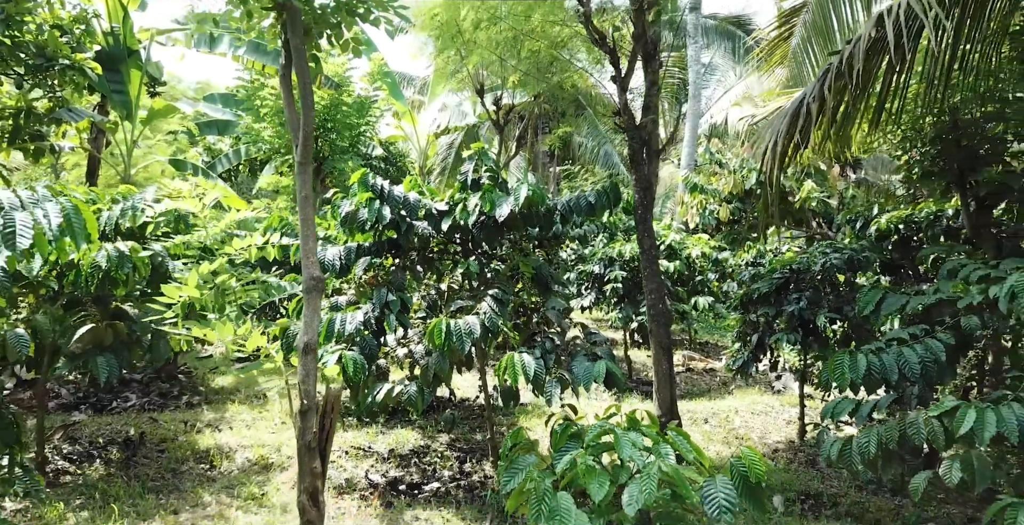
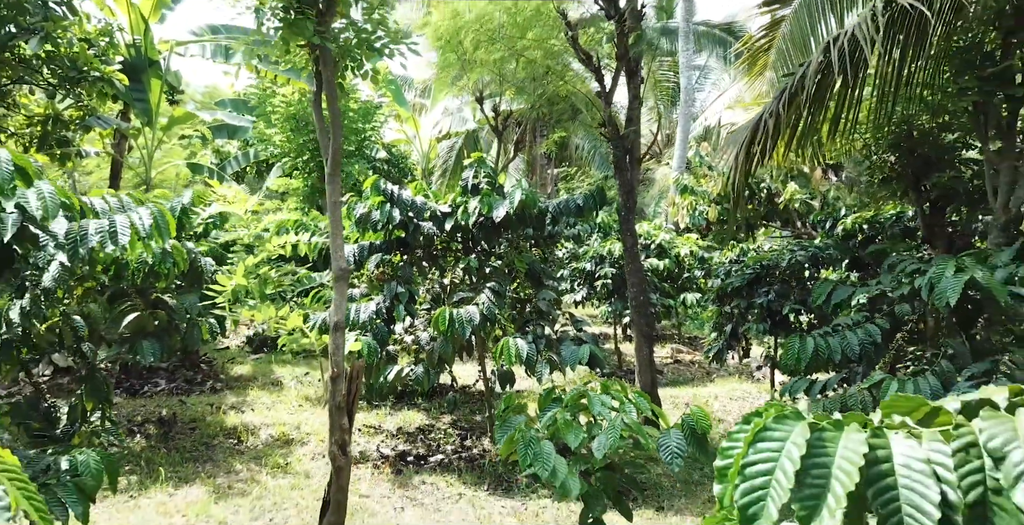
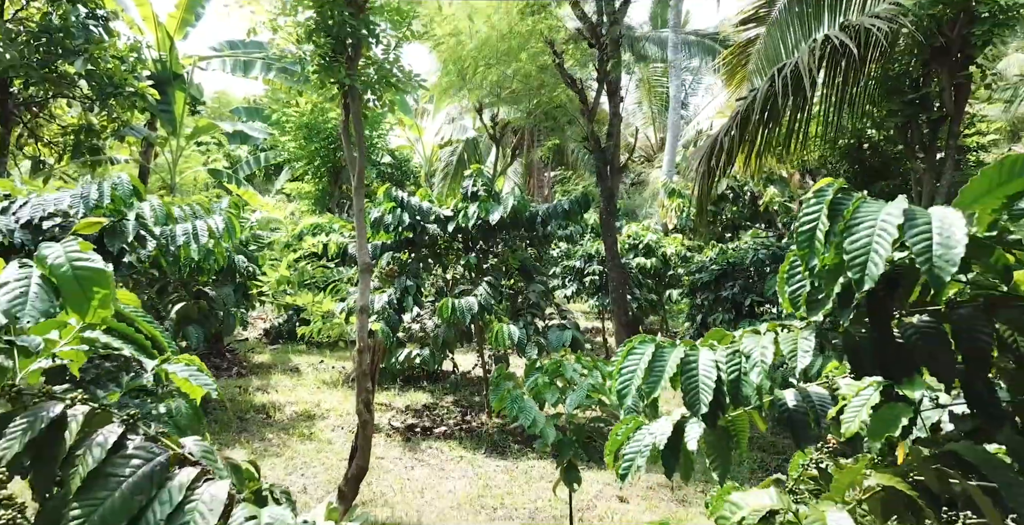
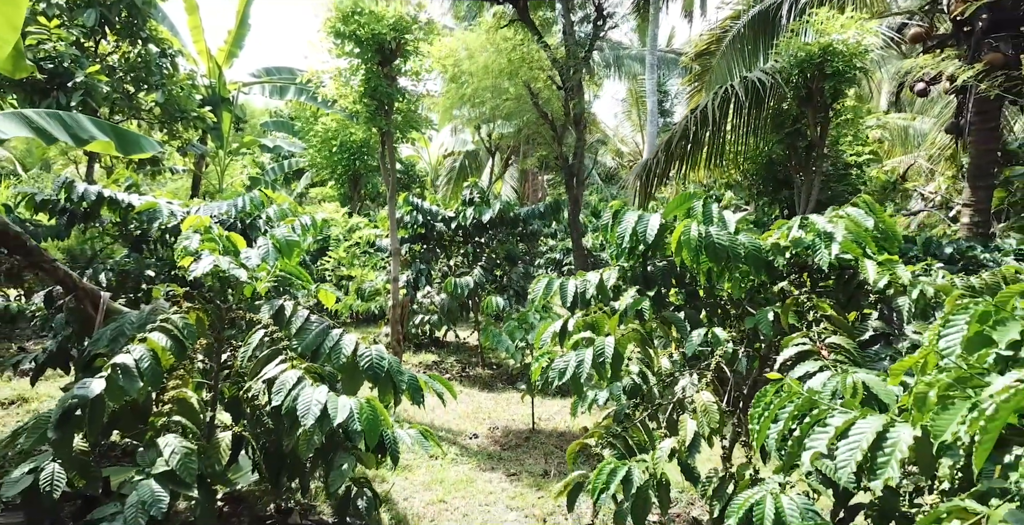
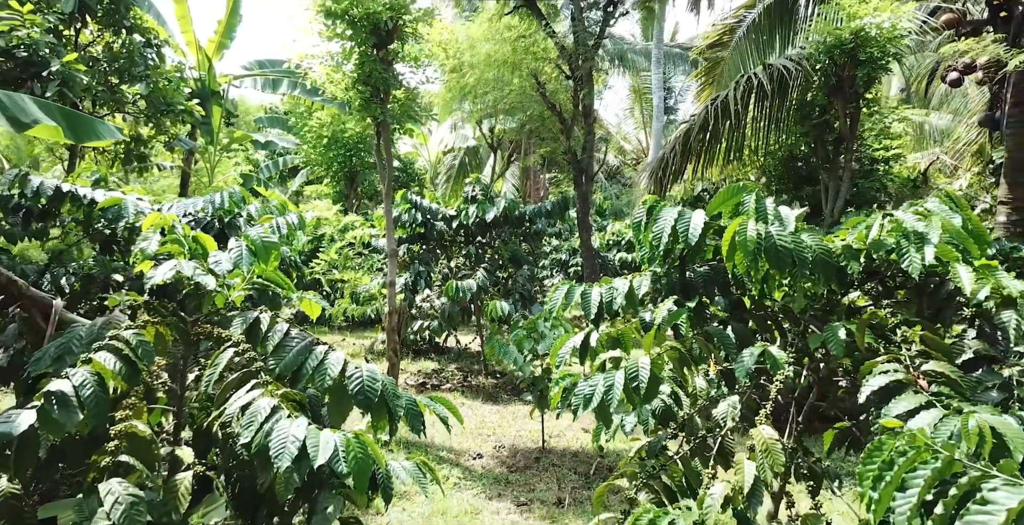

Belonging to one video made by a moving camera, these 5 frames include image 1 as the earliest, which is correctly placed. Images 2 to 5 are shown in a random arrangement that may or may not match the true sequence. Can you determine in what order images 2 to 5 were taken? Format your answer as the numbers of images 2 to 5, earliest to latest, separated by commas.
2, 3, 5, 4
